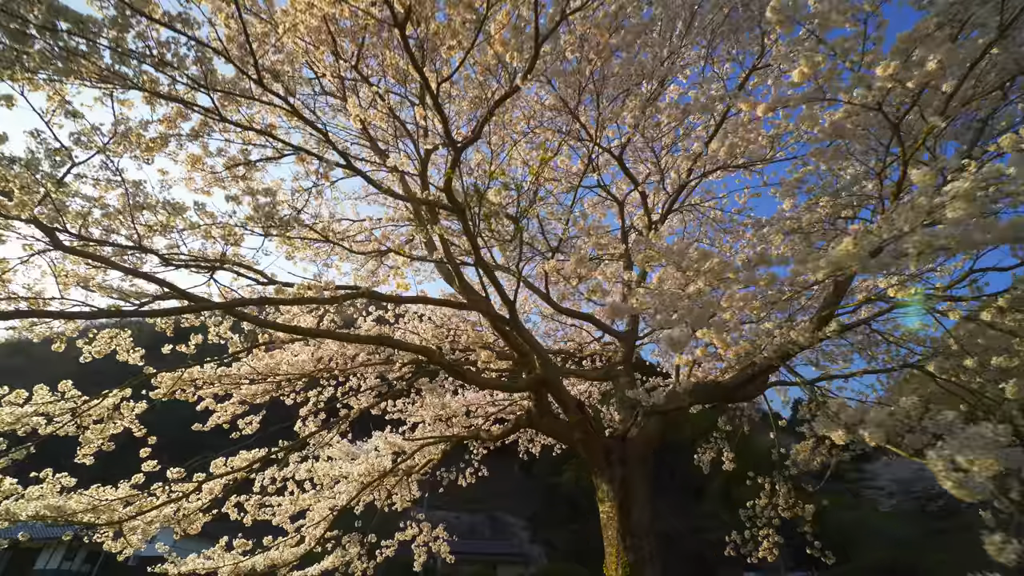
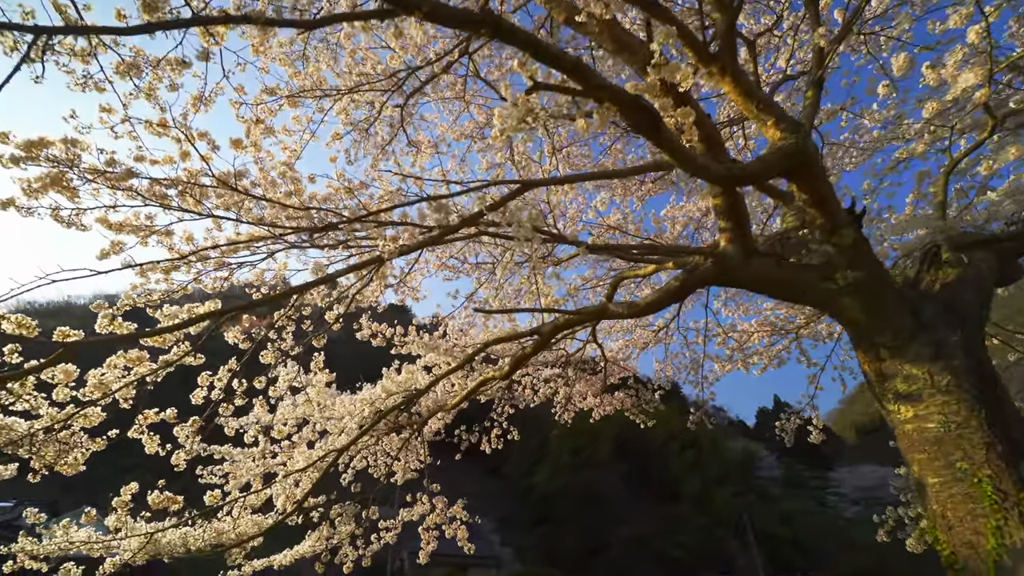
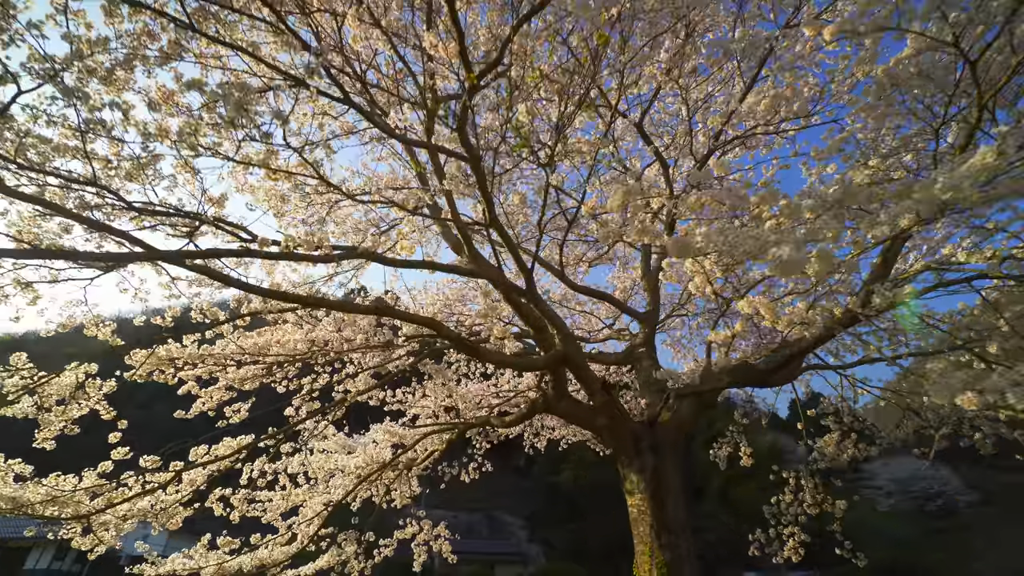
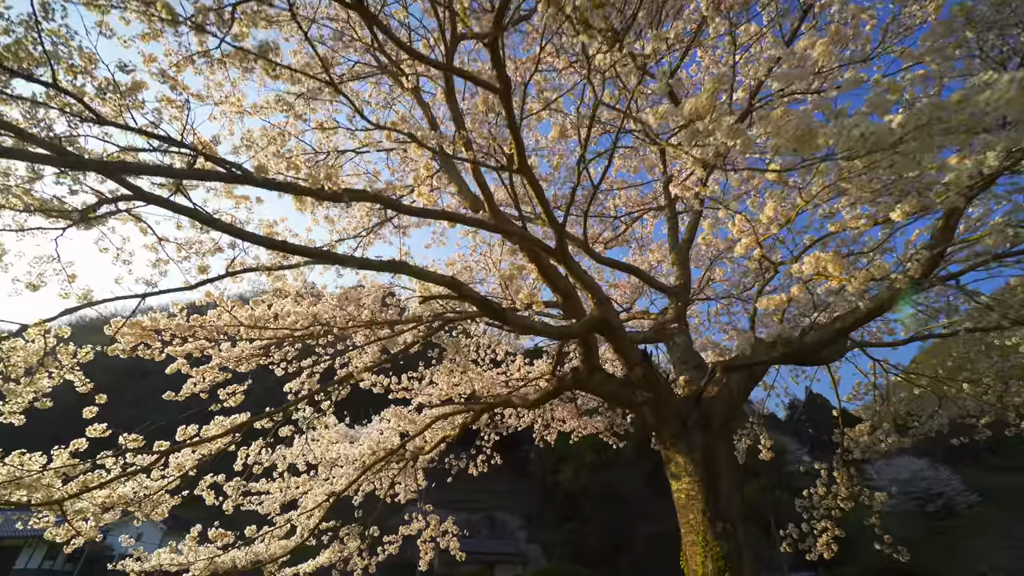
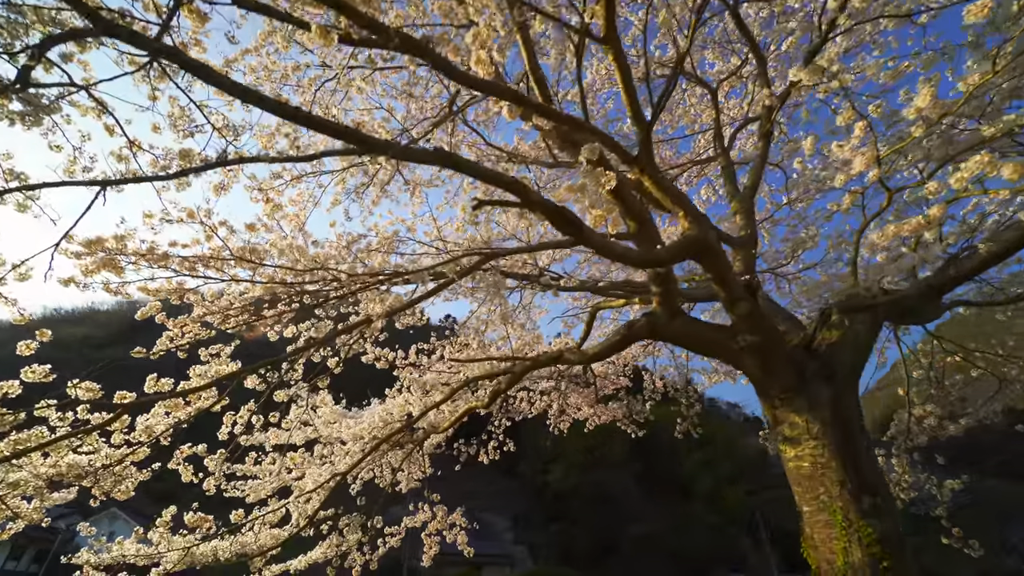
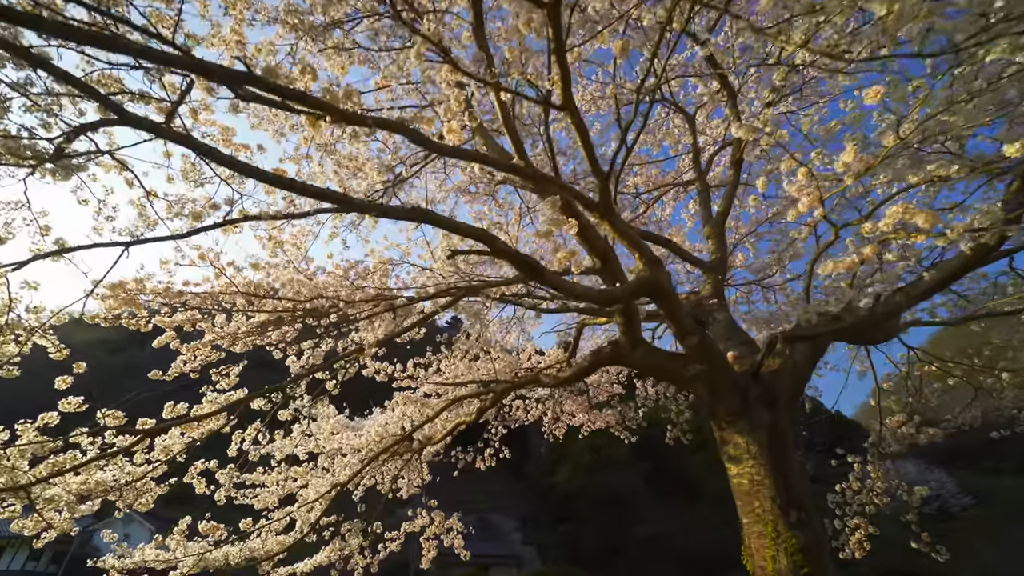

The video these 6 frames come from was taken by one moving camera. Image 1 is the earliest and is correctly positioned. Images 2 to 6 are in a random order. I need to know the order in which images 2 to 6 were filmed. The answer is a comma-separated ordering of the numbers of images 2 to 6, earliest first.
3, 4, 6, 5, 2
